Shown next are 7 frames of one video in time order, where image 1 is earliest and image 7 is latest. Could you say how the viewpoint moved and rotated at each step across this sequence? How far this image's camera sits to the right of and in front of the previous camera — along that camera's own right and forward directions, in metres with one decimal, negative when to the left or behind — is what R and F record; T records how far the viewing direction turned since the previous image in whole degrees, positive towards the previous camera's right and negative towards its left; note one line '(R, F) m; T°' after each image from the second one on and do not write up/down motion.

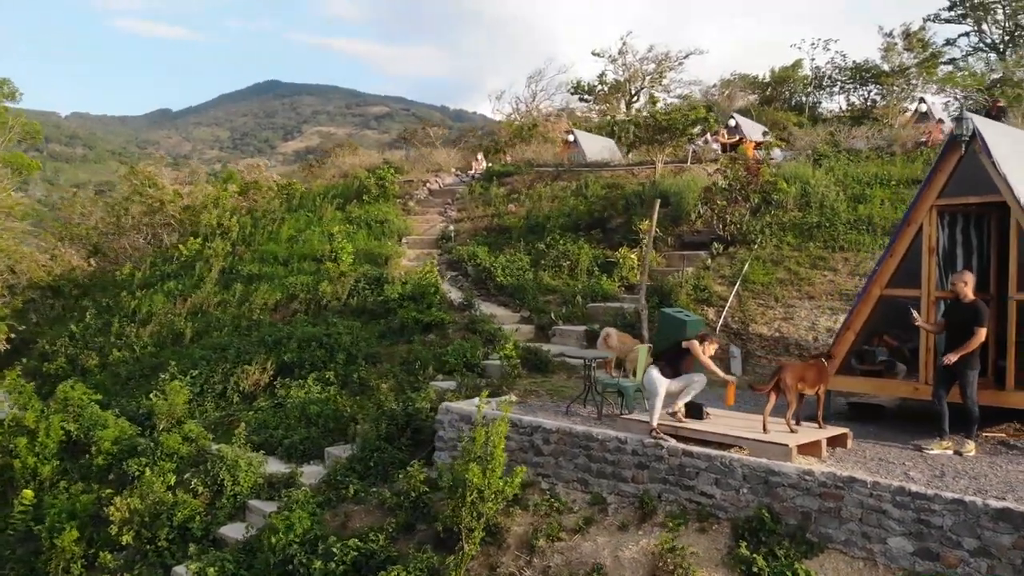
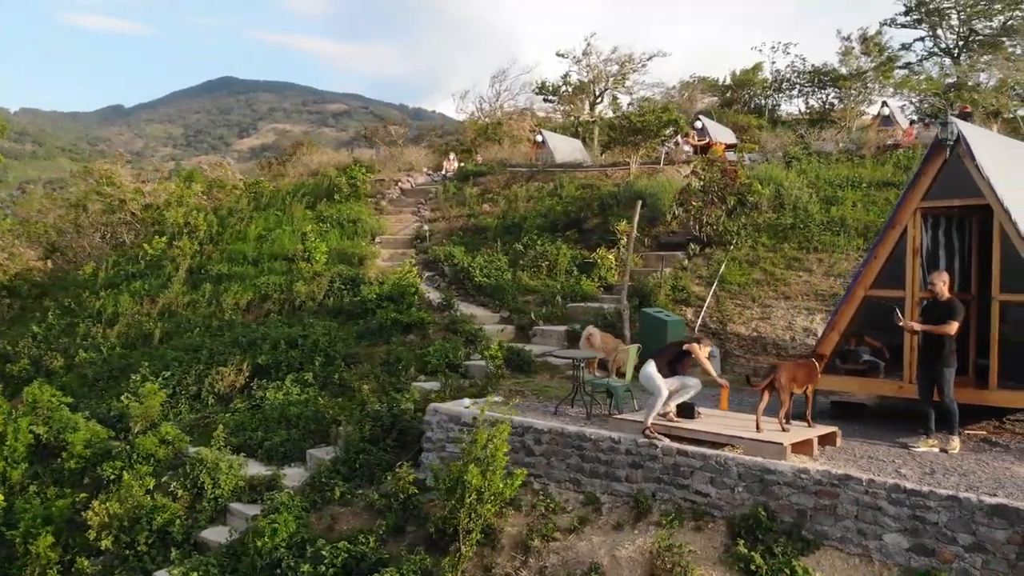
(-0.3, 0.0) m; +3°
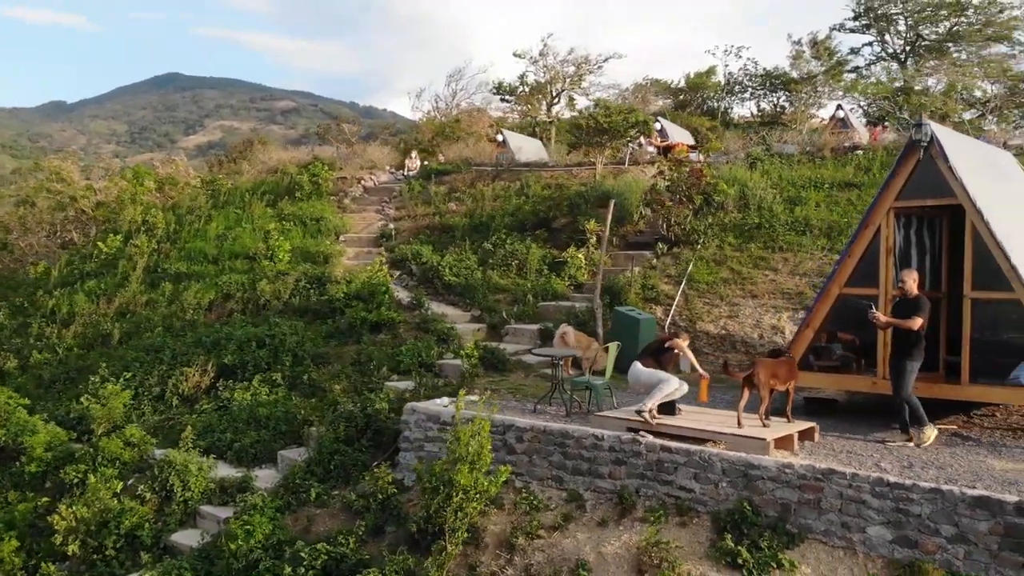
(-0.2, 0.0) m; +3°
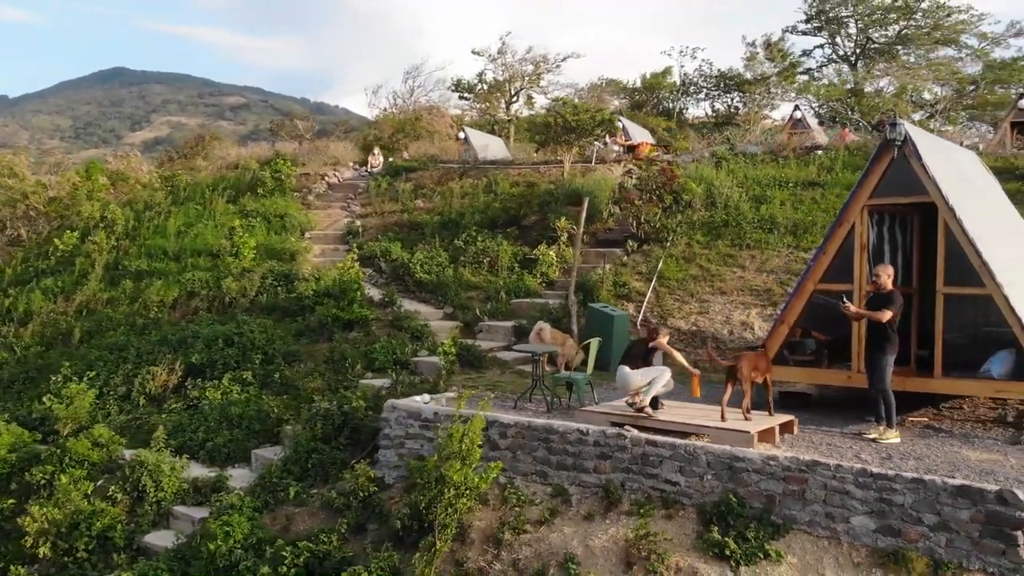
(-0.2, 0.0) m; +3°
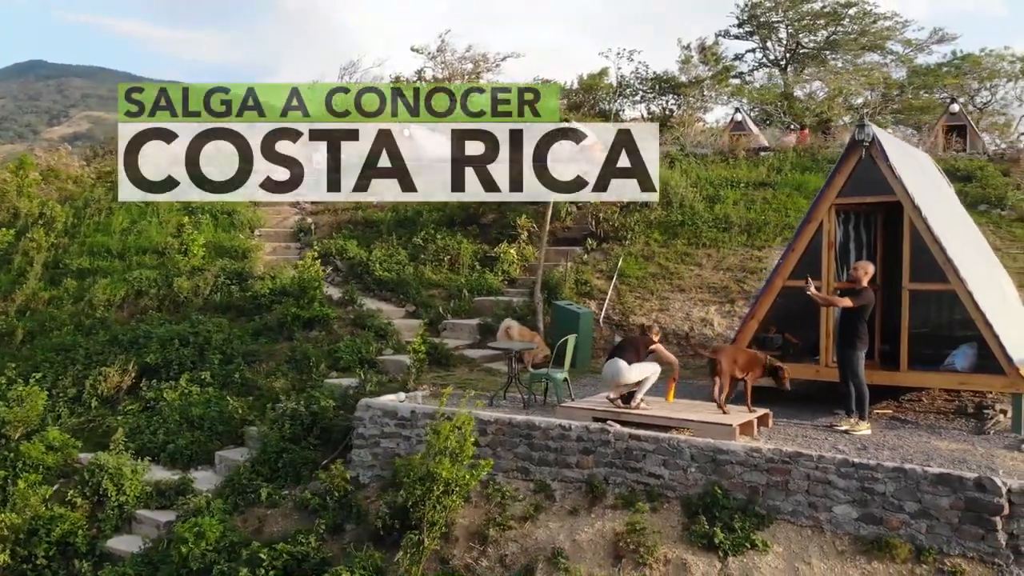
(-0.4, 0.0) m; +4°
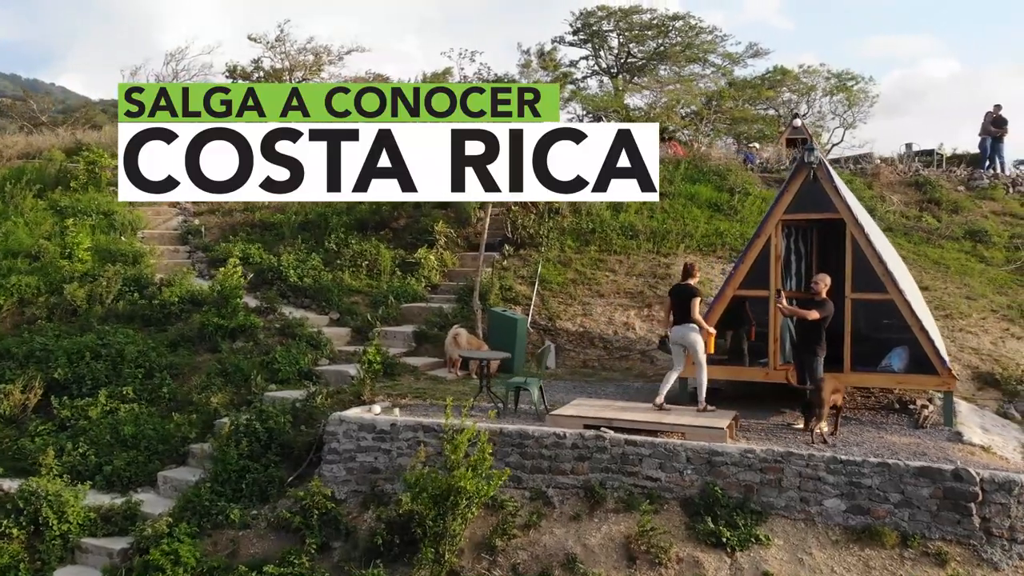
(-1.4, 0.0) m; +12°
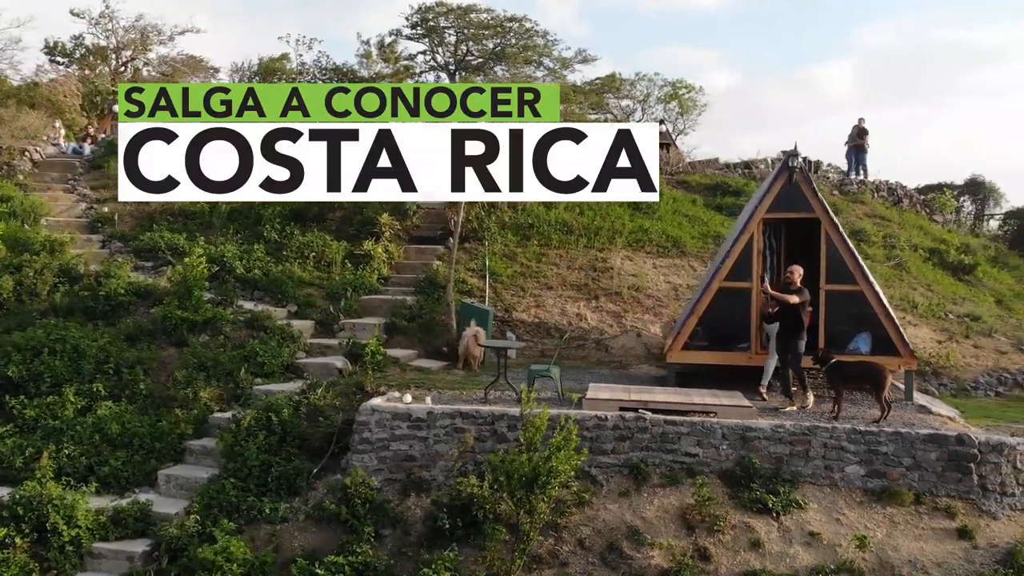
(-2.0, -0.1) m; +12°
